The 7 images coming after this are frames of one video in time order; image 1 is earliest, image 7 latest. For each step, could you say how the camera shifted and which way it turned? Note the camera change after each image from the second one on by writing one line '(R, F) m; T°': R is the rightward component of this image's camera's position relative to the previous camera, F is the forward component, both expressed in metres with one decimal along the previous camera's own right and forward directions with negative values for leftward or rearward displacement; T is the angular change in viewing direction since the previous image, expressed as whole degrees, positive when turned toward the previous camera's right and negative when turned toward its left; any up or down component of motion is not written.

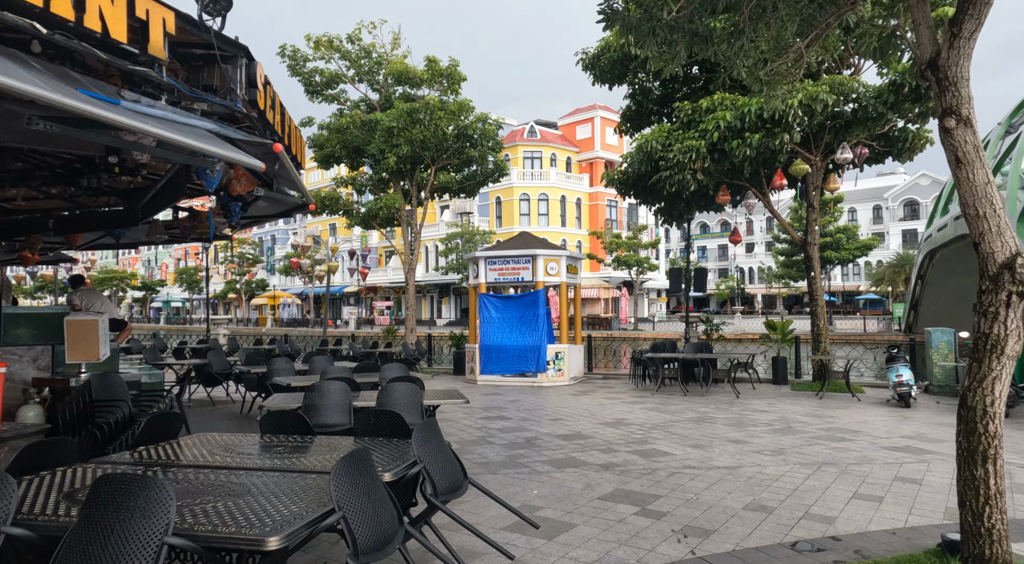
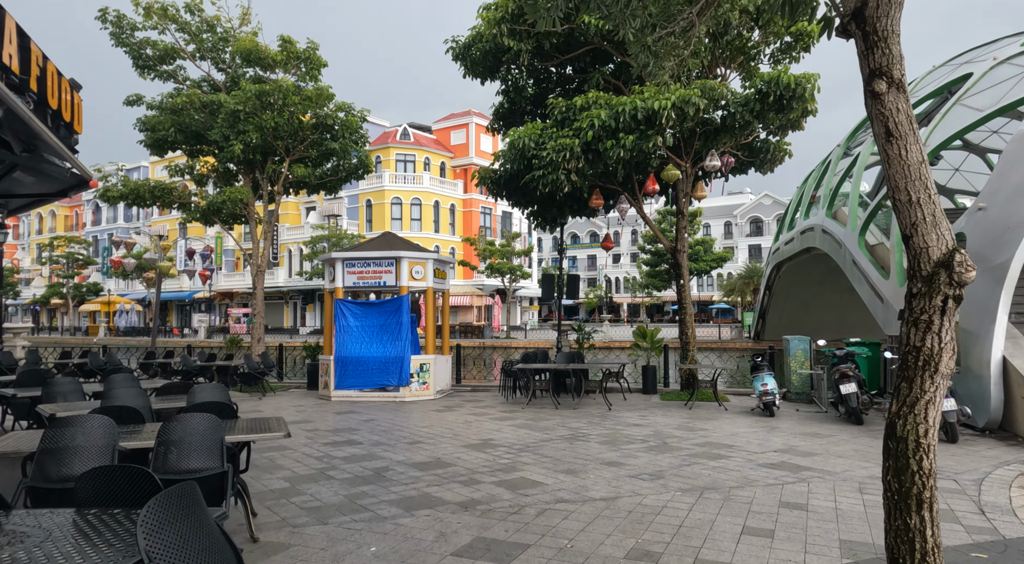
(+0.3, +1.1) m; +11°
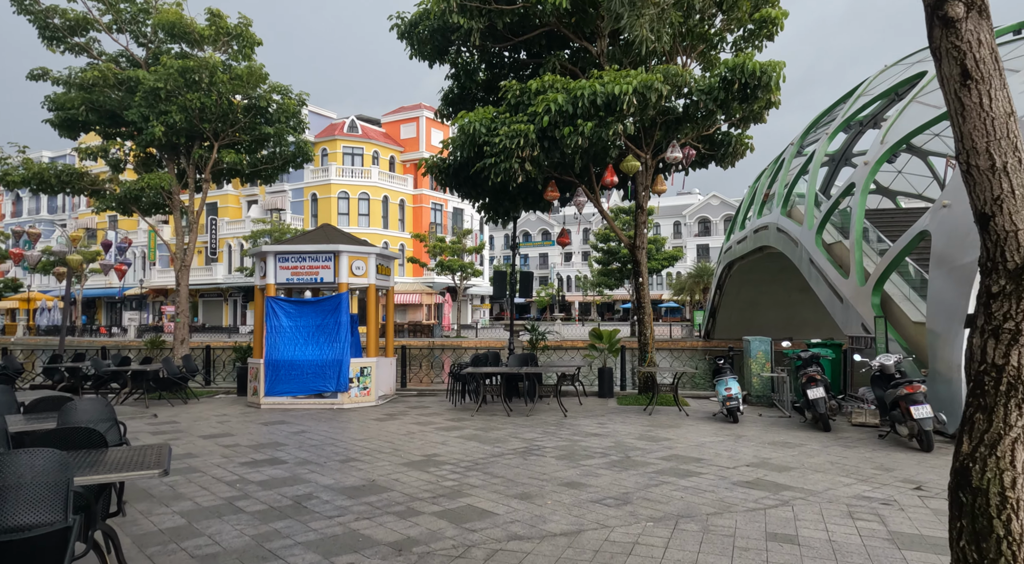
(0.0, +0.9) m; +4°
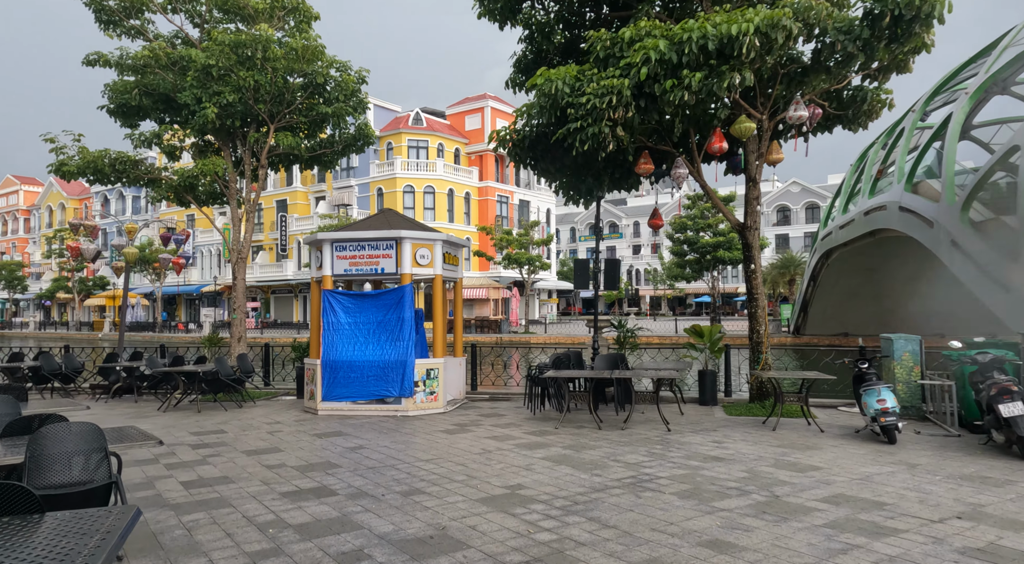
(-0.4, +1.7) m; -6°
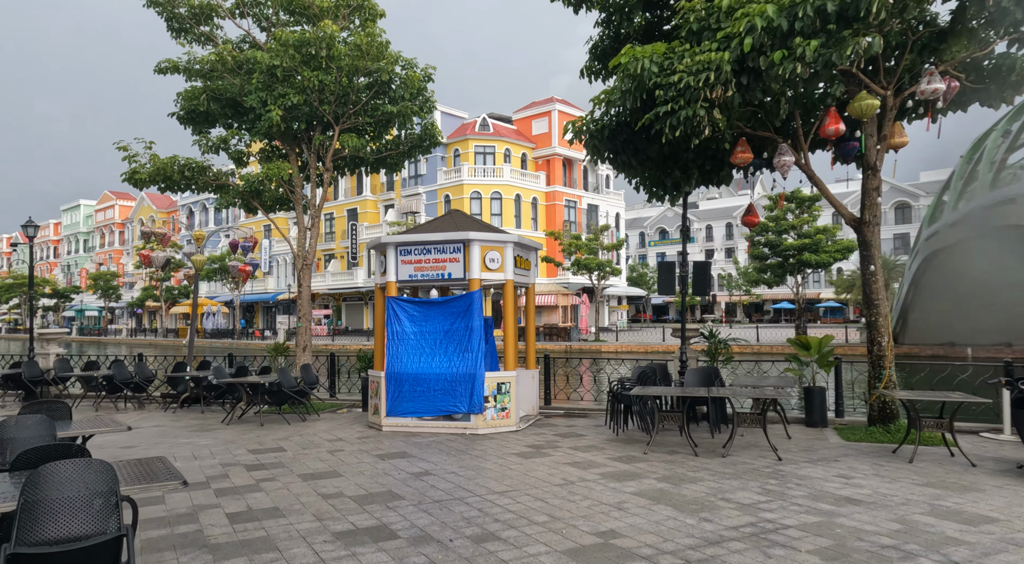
(-0.2, +1.0) m; -6°
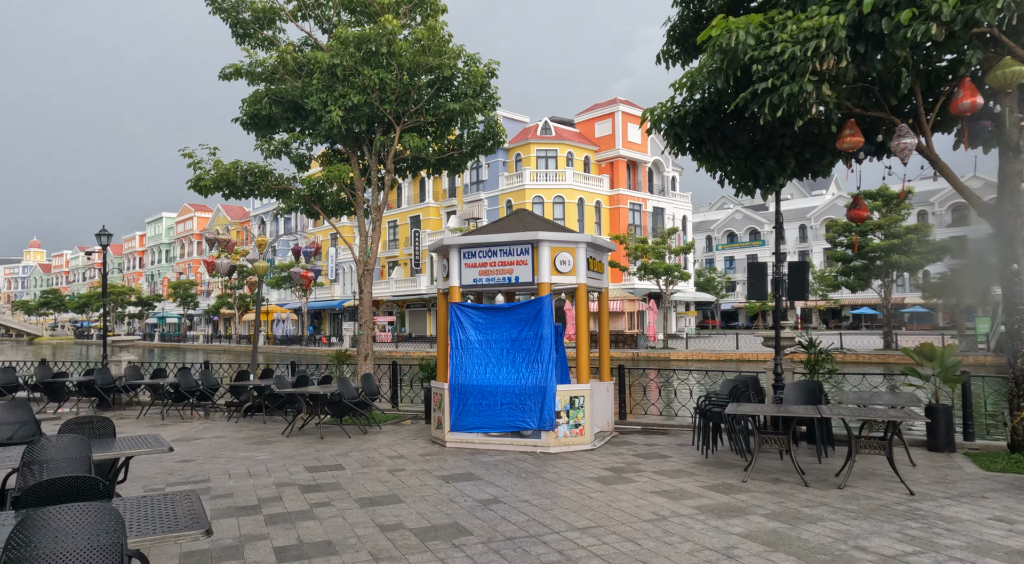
(-0.2, +0.8) m; -5°
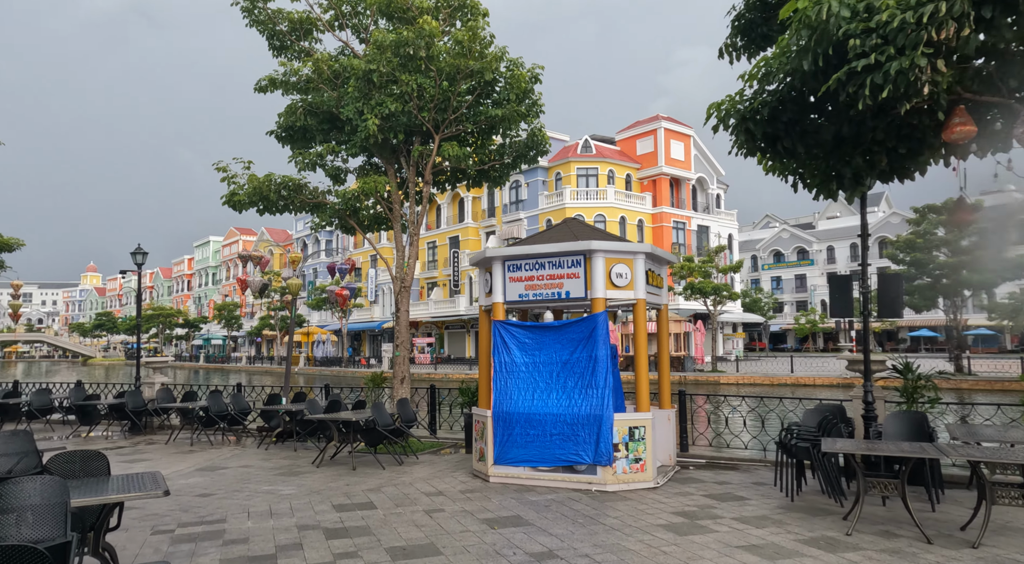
(-0.2, +1.0) m; -3°
